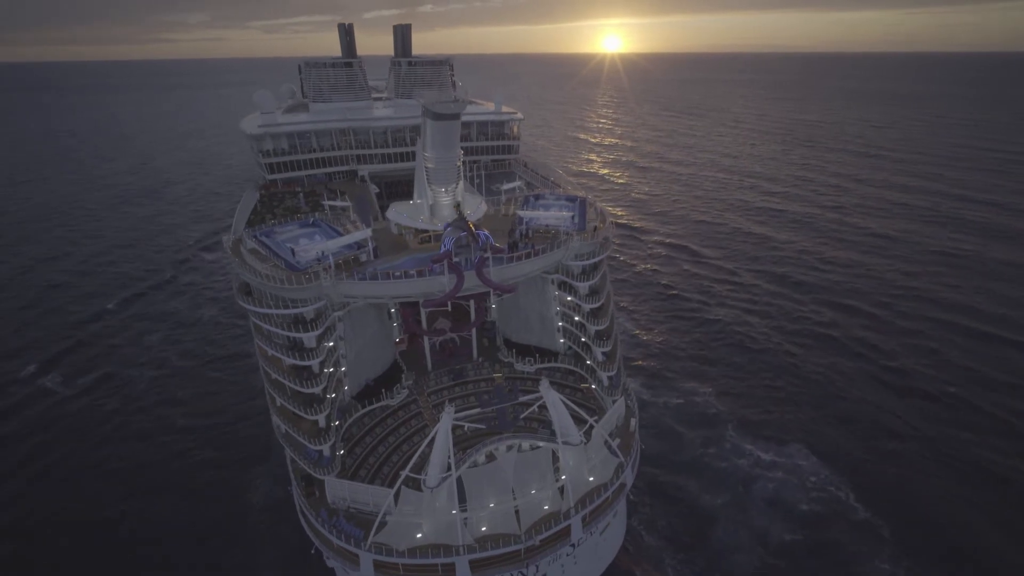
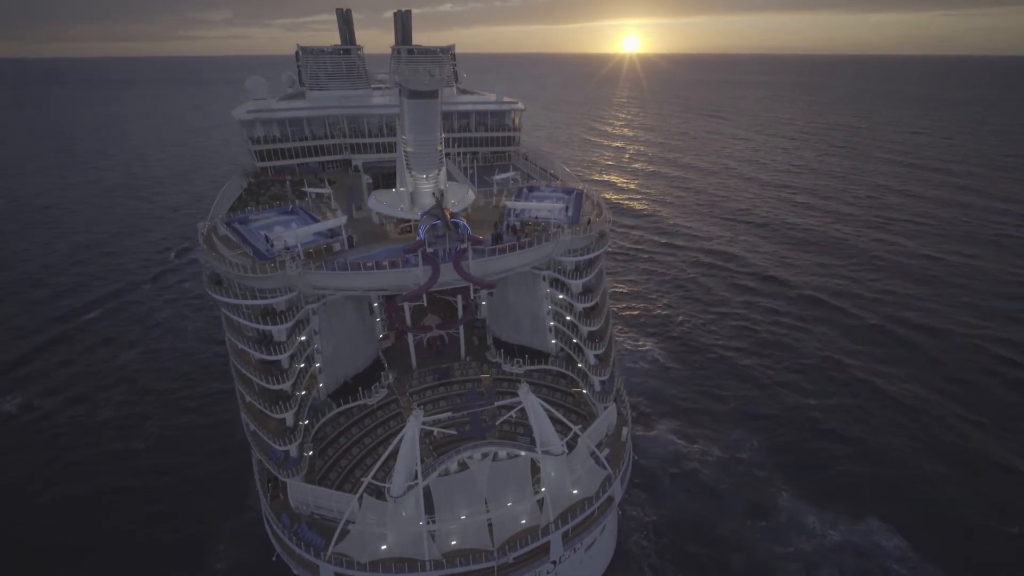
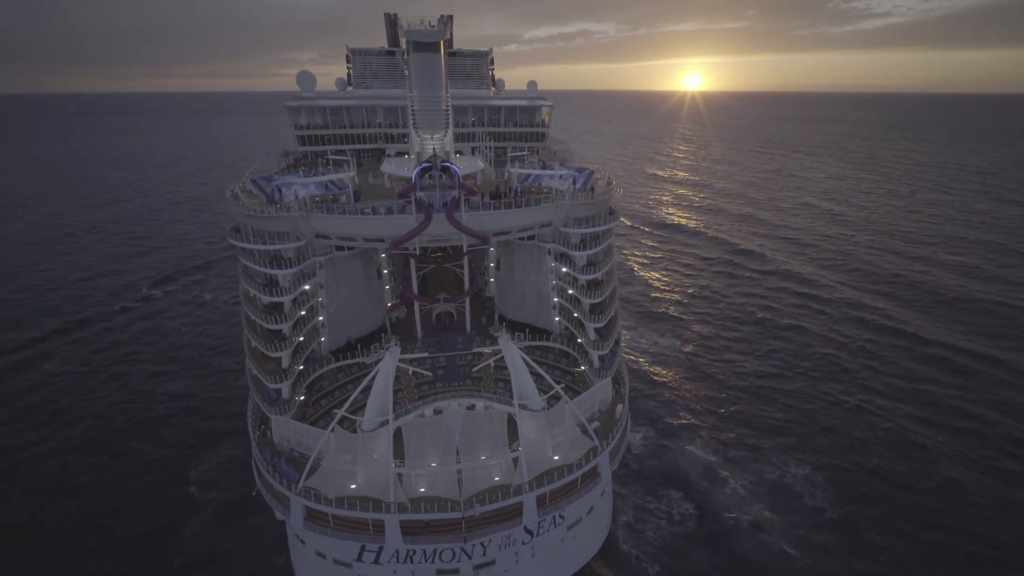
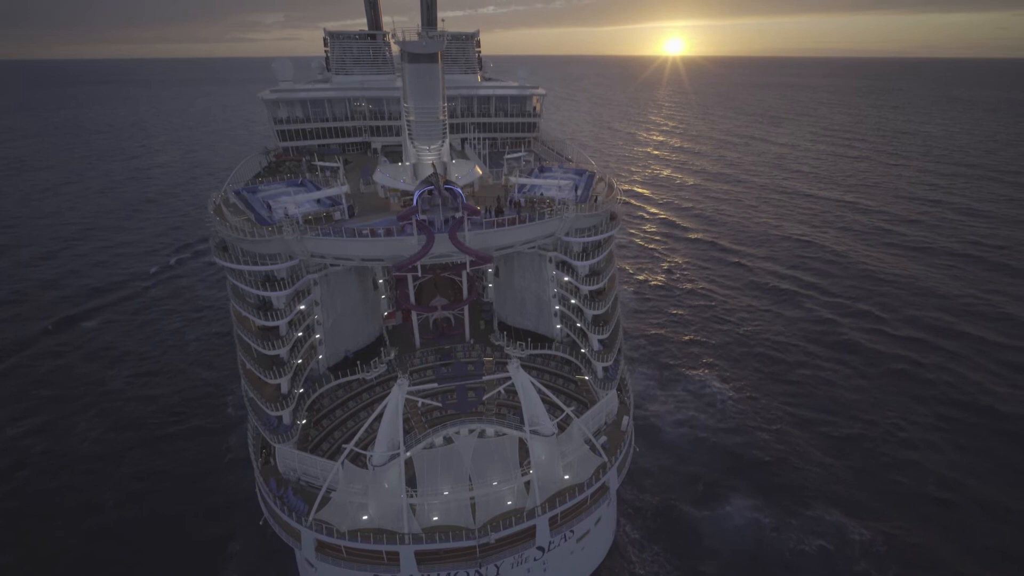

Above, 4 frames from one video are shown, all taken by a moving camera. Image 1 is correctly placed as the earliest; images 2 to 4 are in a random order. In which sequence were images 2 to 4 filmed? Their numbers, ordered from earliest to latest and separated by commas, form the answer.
2, 4, 3
